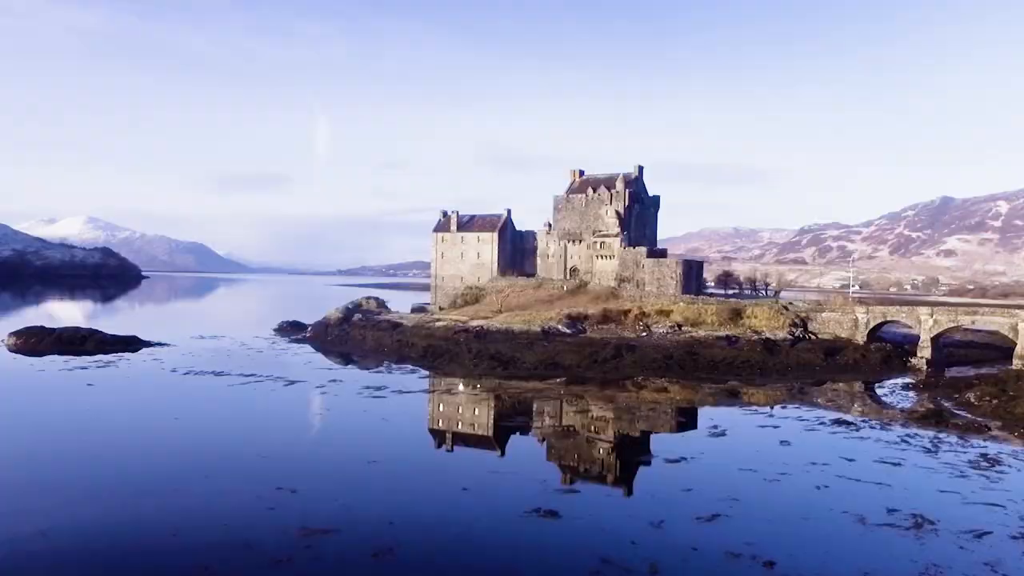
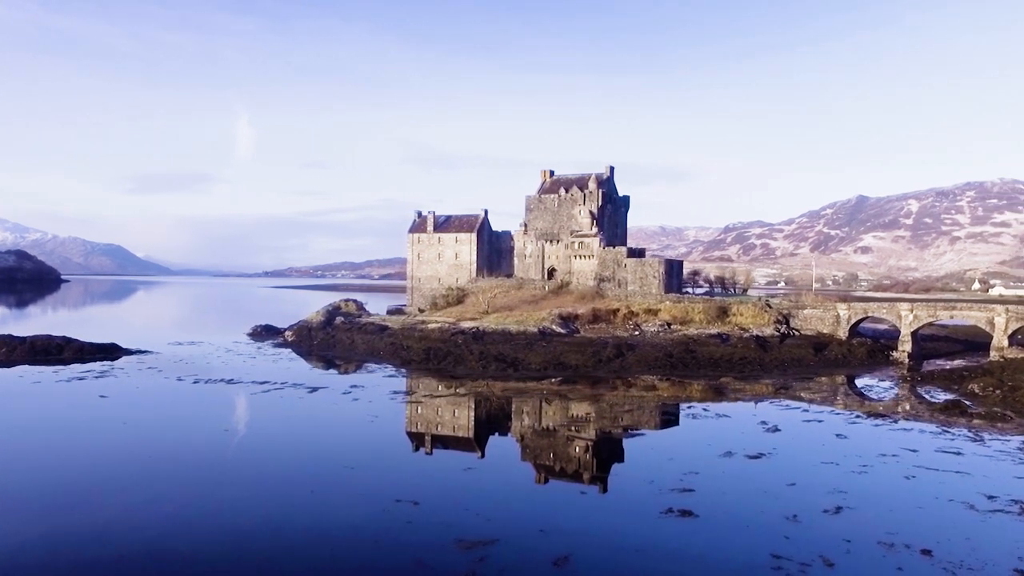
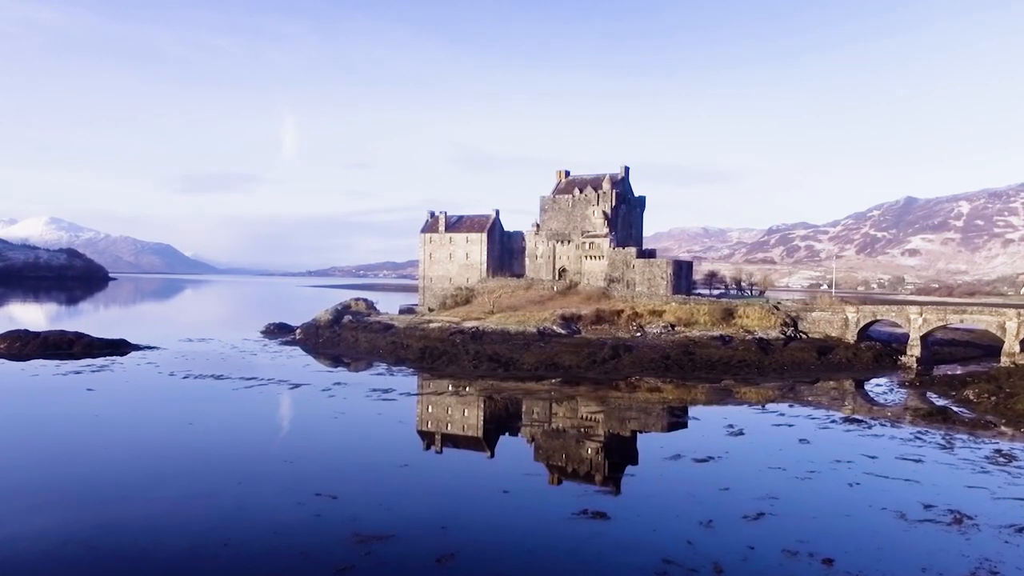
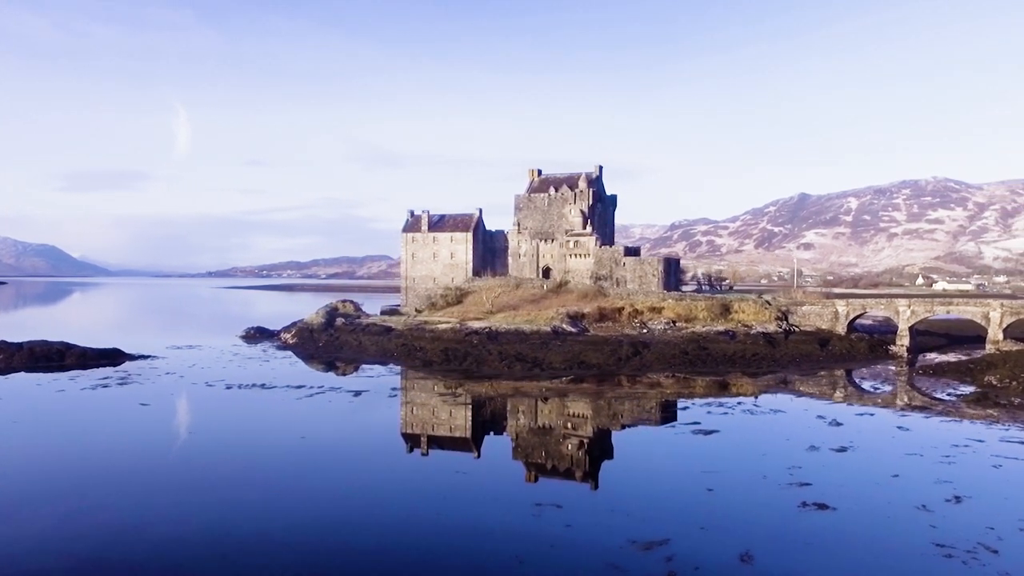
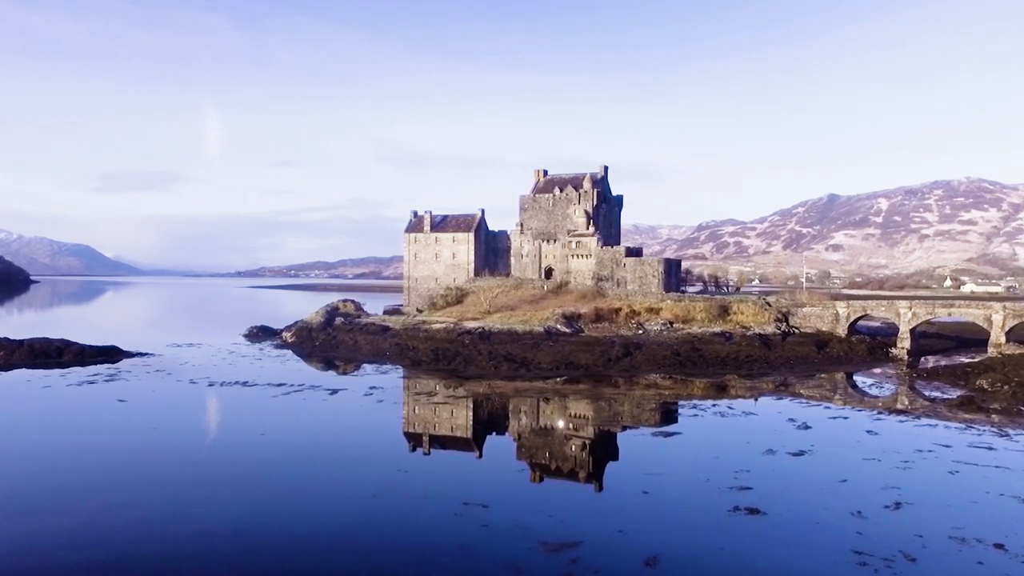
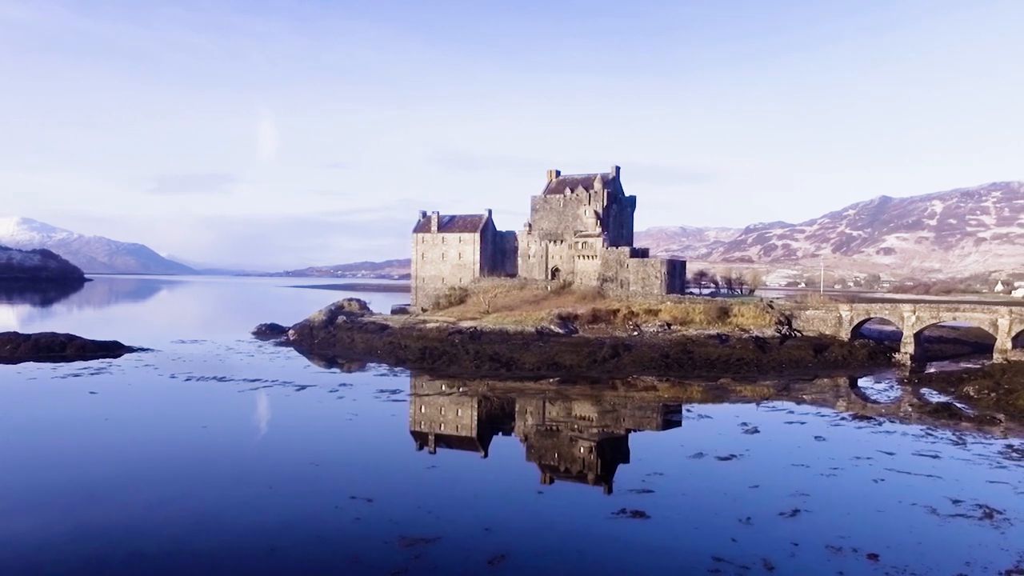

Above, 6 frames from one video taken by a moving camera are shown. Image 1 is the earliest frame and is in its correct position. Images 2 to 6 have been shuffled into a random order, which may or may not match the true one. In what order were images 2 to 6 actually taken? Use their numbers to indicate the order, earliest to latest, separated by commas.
3, 6, 2, 5, 4
